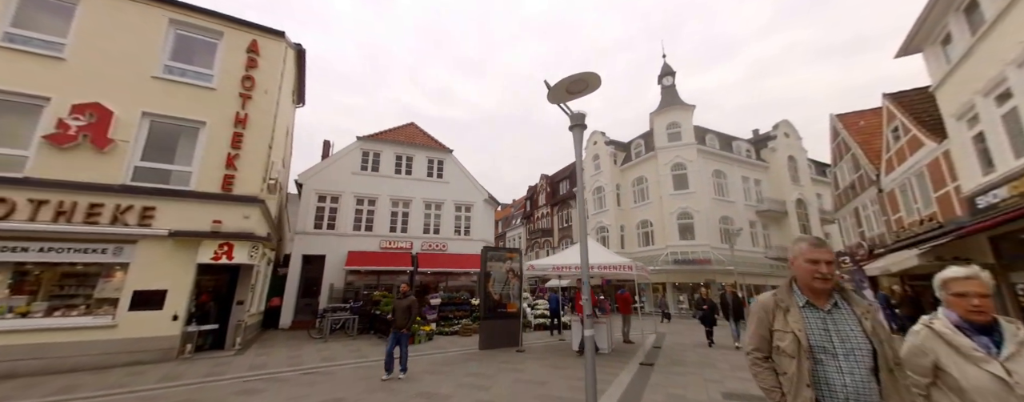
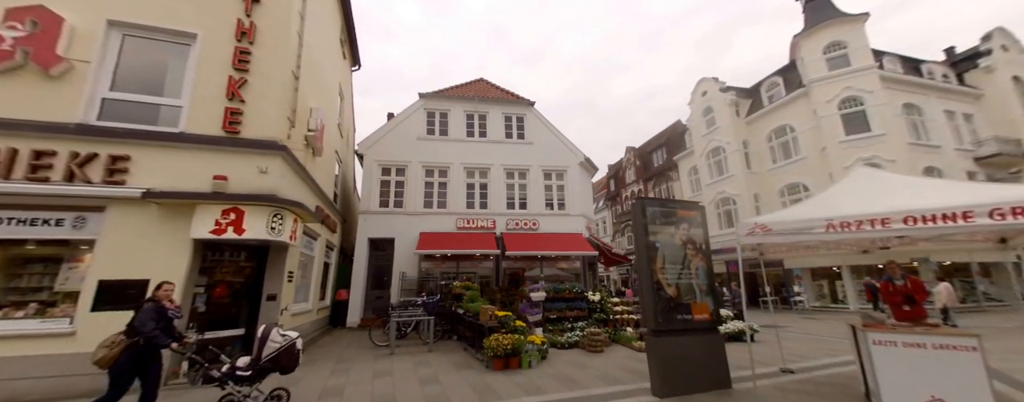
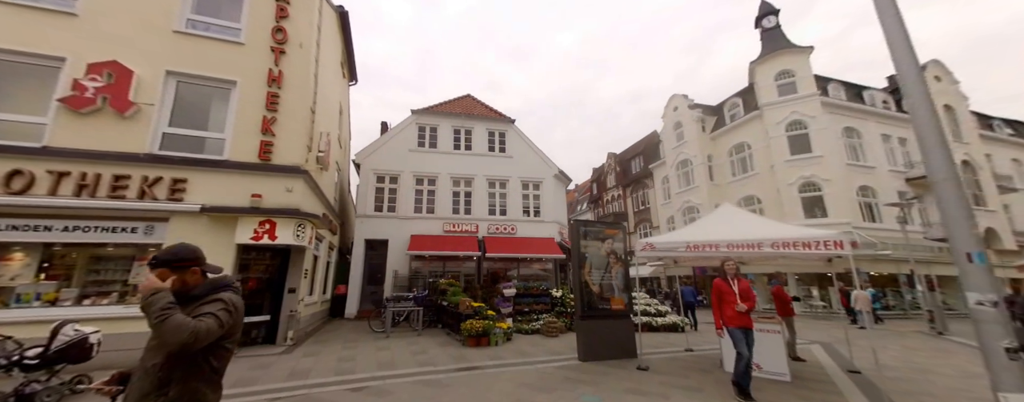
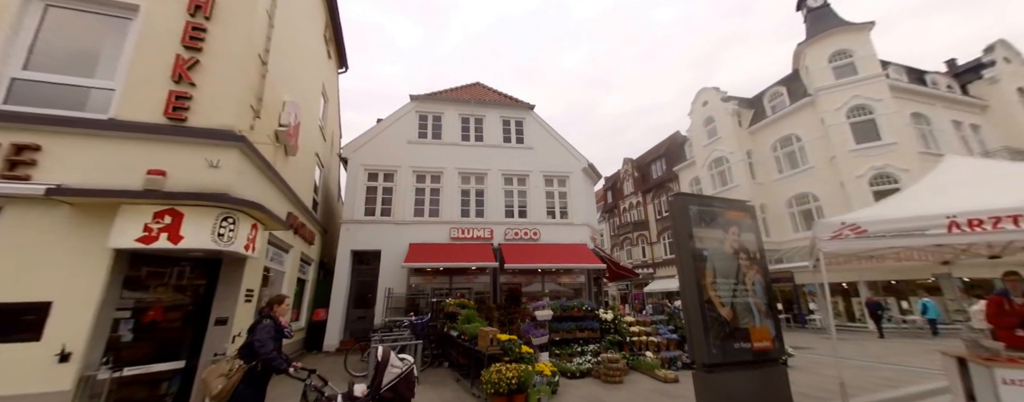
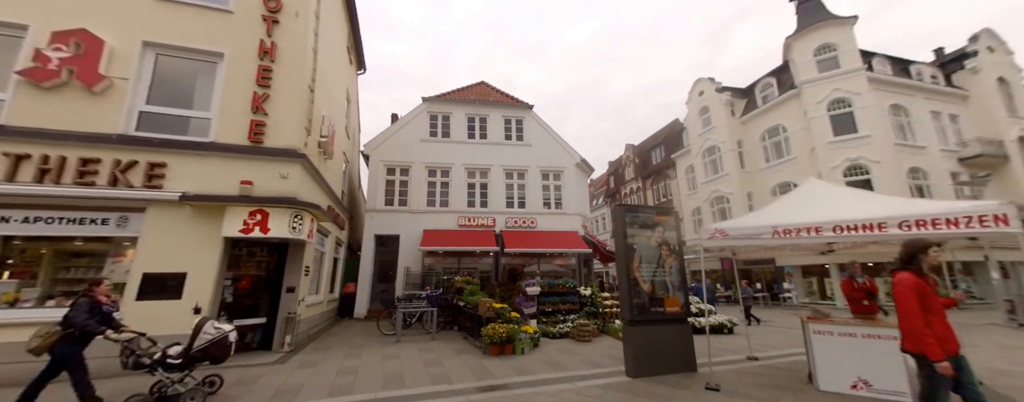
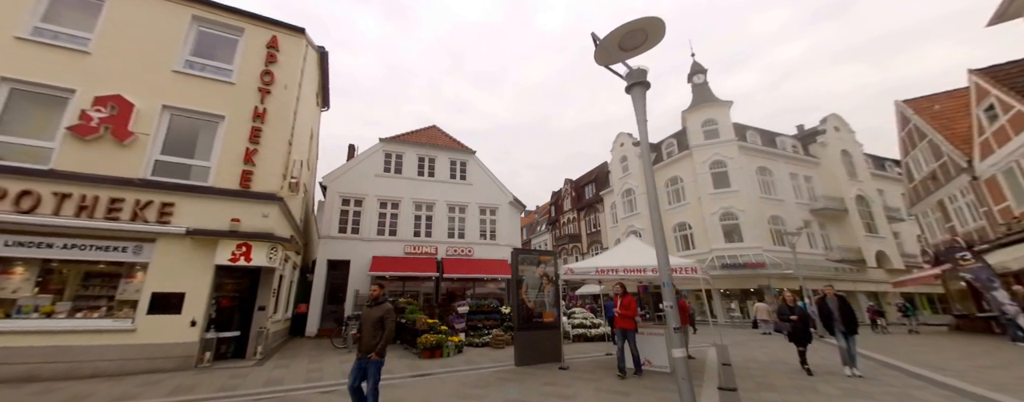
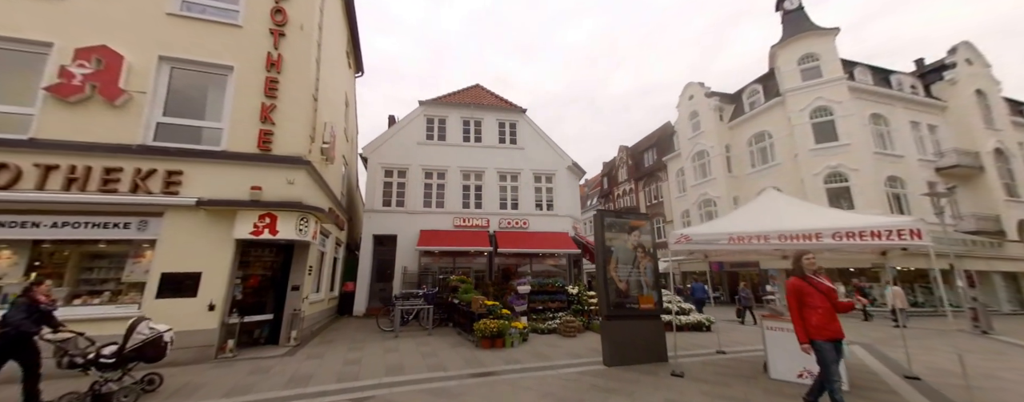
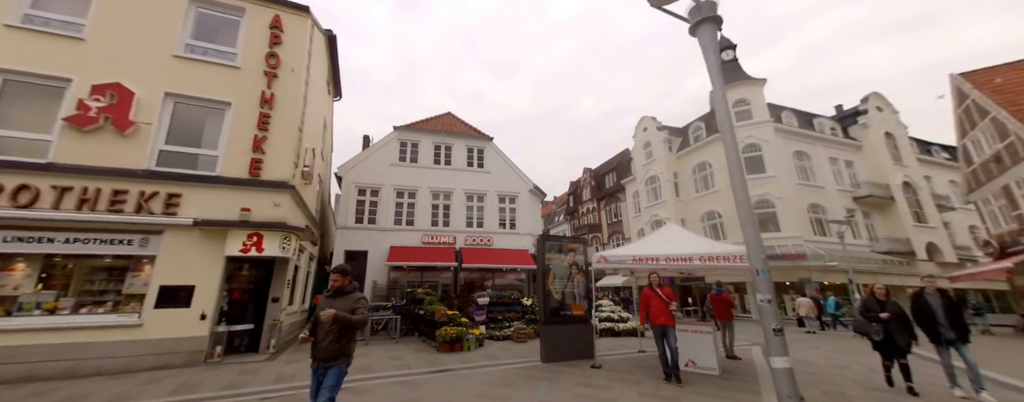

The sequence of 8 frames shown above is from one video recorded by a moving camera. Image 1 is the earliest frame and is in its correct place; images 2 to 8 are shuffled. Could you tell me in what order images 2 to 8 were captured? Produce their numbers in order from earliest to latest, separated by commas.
6, 8, 3, 7, 5, 2, 4
